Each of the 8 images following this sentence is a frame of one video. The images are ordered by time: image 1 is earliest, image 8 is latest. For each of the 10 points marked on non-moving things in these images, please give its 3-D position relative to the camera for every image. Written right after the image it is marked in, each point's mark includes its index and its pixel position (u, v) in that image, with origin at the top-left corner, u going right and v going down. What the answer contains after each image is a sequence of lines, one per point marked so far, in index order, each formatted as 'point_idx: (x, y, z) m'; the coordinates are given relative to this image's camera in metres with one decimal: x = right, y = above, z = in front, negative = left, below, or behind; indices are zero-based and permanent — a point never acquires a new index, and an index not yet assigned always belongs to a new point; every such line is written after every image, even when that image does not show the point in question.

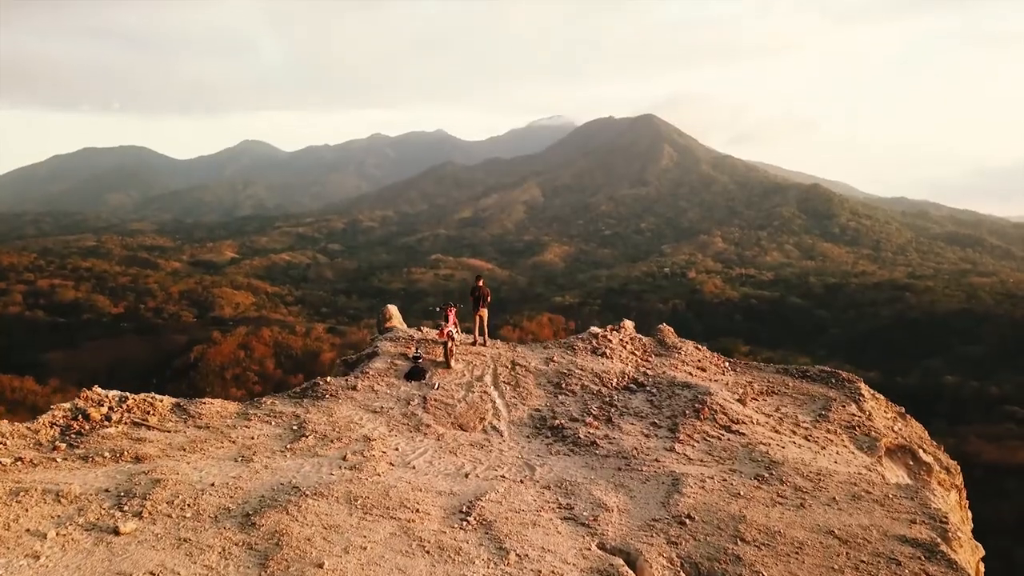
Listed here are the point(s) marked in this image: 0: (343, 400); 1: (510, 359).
0: (-2.2, -1.4, +10.5) m
1: (0.0, -1.0, +11.7) m
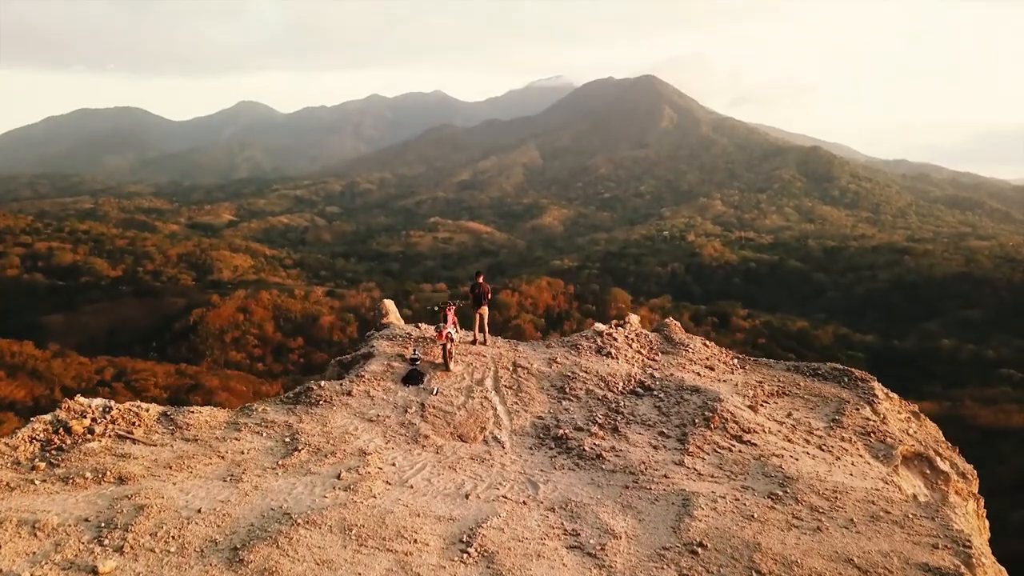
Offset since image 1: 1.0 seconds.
0: (-2.1, -1.5, +10.0) m
1: (0.0, -1.0, +11.2) m
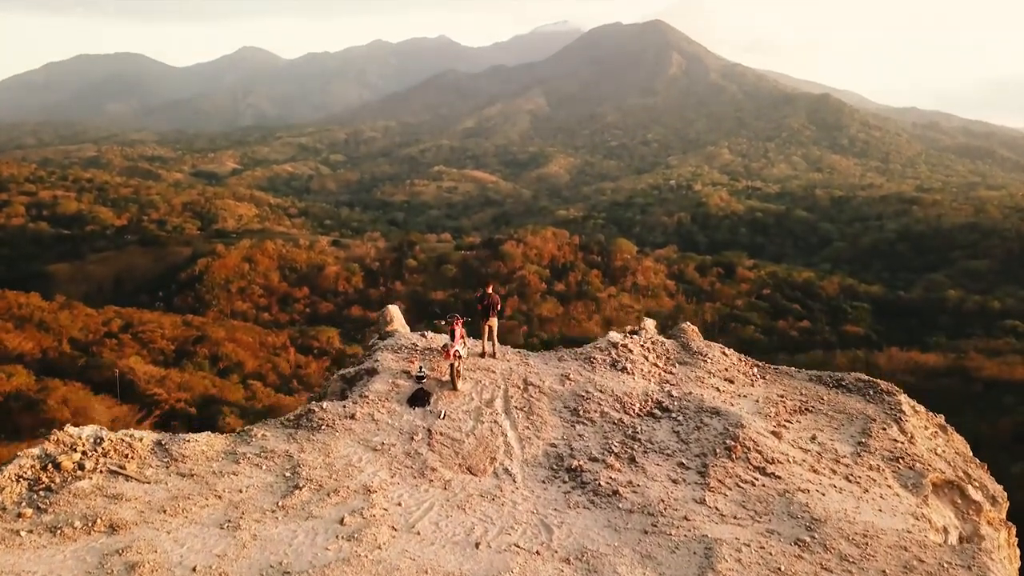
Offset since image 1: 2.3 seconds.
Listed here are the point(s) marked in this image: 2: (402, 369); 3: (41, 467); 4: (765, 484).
0: (-2.0, -1.7, +9.6) m
1: (+0.1, -1.2, +10.7) m
2: (-1.4, -1.1, +10.8) m
3: (-4.8, -1.8, +8.4) m
4: (+2.8, -2.1, +8.9) m
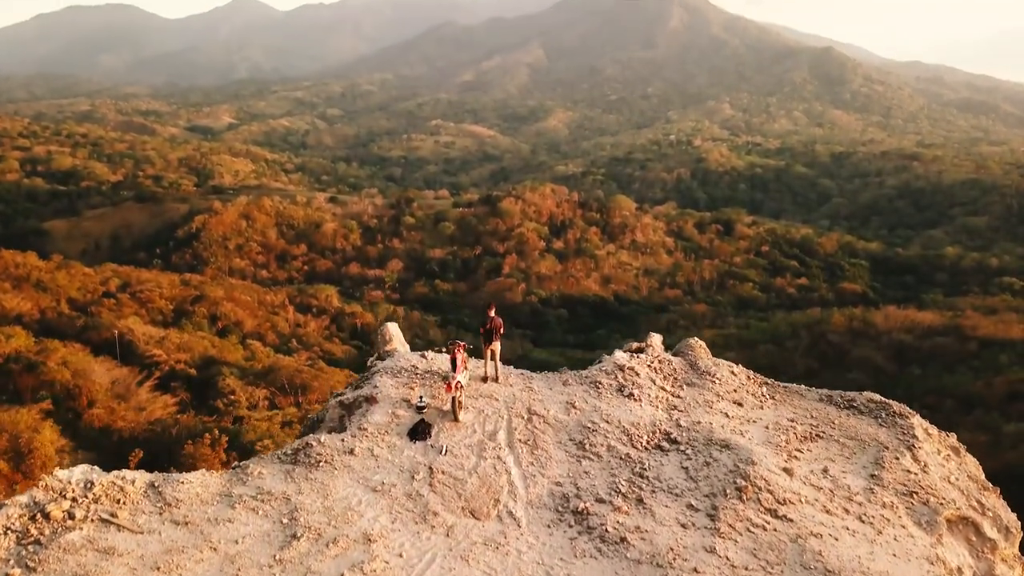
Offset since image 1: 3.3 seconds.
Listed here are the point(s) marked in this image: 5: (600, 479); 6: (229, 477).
0: (-2.0, -2.1, +9.3) m
1: (+0.2, -1.5, +10.4) m
2: (-1.4, -1.4, +10.4) m
3: (-4.8, -2.3, +8.1) m
4: (+2.8, -2.5, +8.7) m
5: (+1.0, -2.2, +9.3) m
6: (-3.2, -2.1, +9.2) m
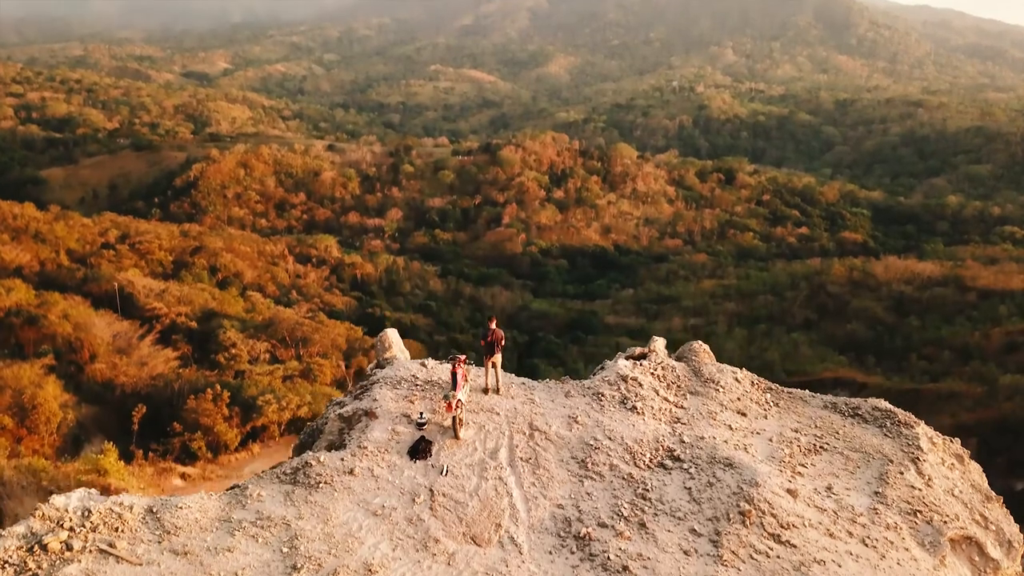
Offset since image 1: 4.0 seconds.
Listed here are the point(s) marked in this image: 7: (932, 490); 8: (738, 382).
0: (-1.9, -2.3, +9.2) m
1: (+0.2, -1.7, +10.3) m
2: (-1.4, -1.6, +10.3) m
3: (-4.8, -2.6, +8.1) m
4: (+2.8, -2.8, +8.6) m
5: (+1.0, -2.4, +9.2) m
6: (-3.1, -2.4, +9.1) m
7: (+5.2, -2.5, +10.1) m
8: (+3.2, -1.3, +11.7) m
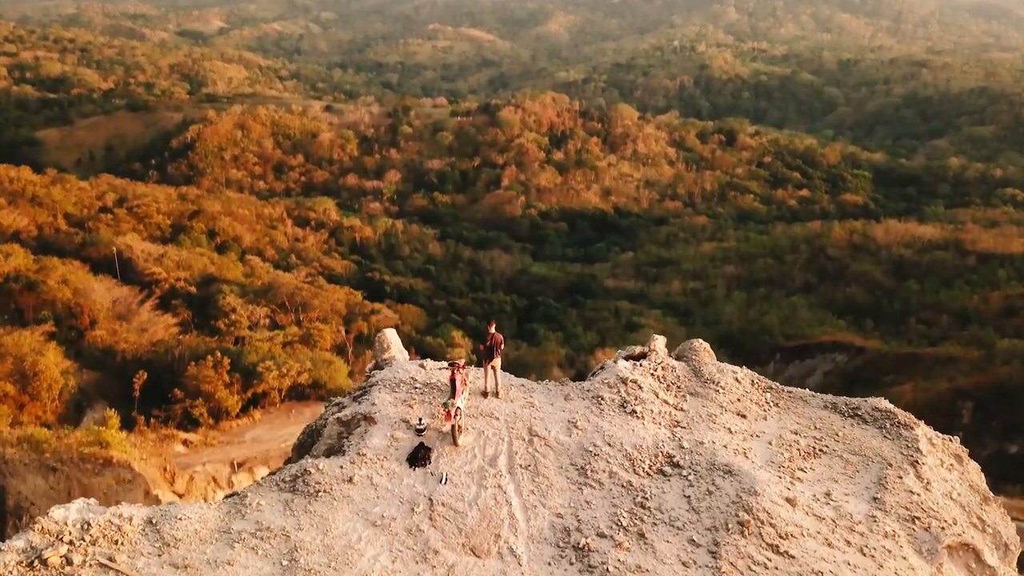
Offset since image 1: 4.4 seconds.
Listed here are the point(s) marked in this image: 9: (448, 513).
0: (-1.9, -2.4, +9.2) m
1: (+0.2, -1.7, +10.2) m
2: (-1.4, -1.6, +10.3) m
3: (-4.8, -2.7, +8.1) m
4: (+2.8, -2.9, +8.7) m
5: (+1.0, -2.5, +9.2) m
6: (-3.2, -2.5, +9.1) m
7: (+5.2, -2.6, +10.1) m
8: (+3.2, -1.3, +11.6) m
9: (-0.7, -2.5, +9.1) m
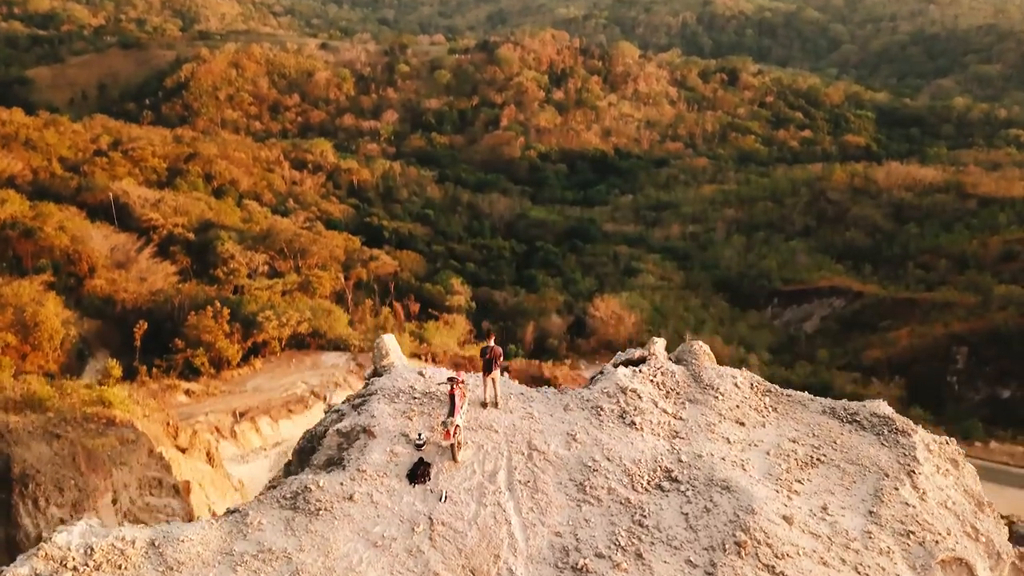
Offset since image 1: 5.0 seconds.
0: (-2.0, -2.6, +9.3) m
1: (+0.2, -1.9, +10.3) m
2: (-1.4, -1.8, +10.3) m
3: (-4.8, -3.0, +8.2) m
4: (+2.8, -3.2, +8.8) m
5: (+1.0, -2.7, +9.3) m
6: (-3.2, -2.7, +9.2) m
7: (+5.2, -2.7, +10.2) m
8: (+3.2, -1.4, +11.6) m
9: (-0.7, -2.7, +9.2) m
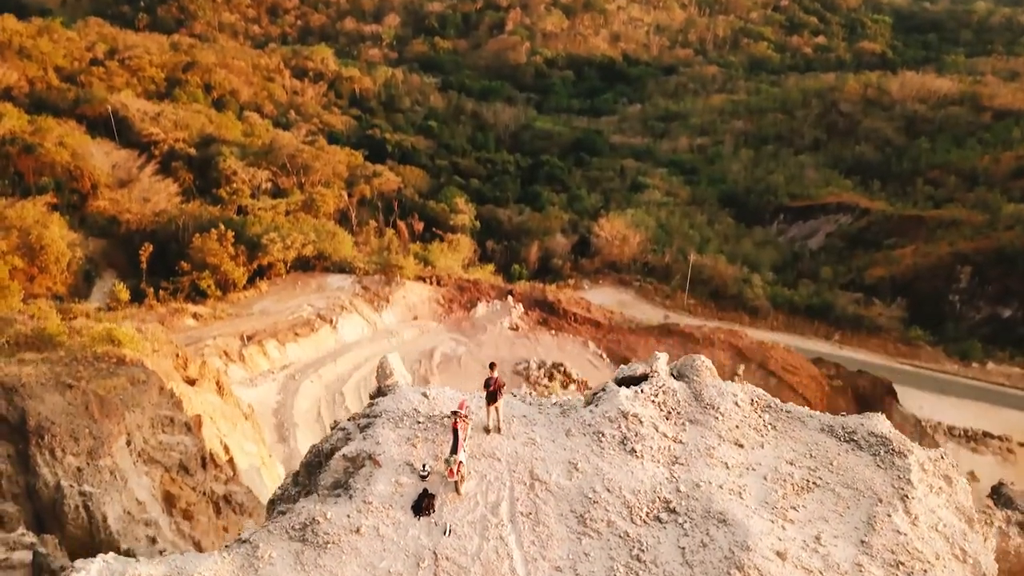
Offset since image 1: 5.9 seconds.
0: (-1.9, -3.1, +9.6) m
1: (+0.2, -2.3, +10.5) m
2: (-1.4, -2.2, +10.5) m
3: (-4.8, -3.6, +8.6) m
4: (+2.8, -3.8, +9.2) m
5: (+1.0, -3.2, +9.7) m
6: (-3.1, -3.2, +9.5) m
7: (+5.2, -3.2, +10.5) m
8: (+3.3, -1.7, +11.8) m
9: (-0.7, -3.2, +9.5) m
